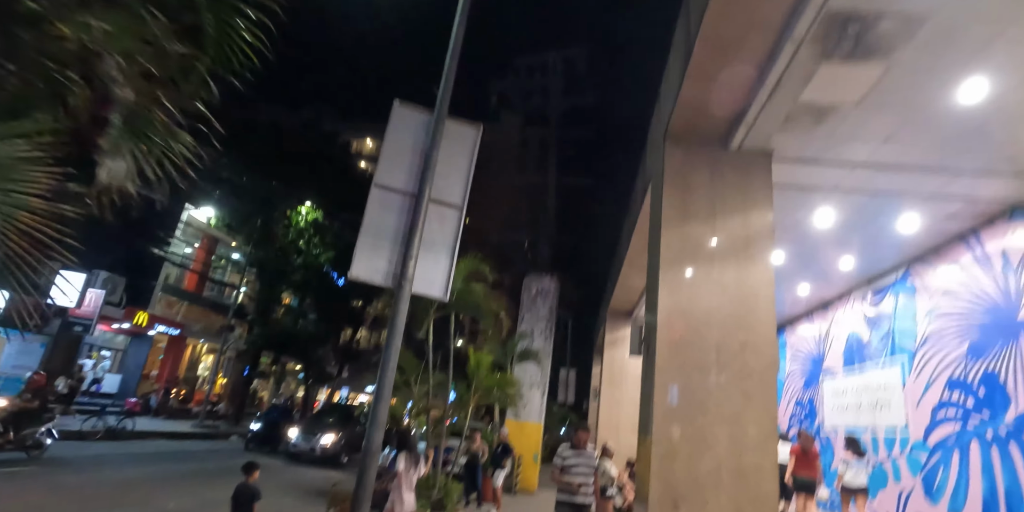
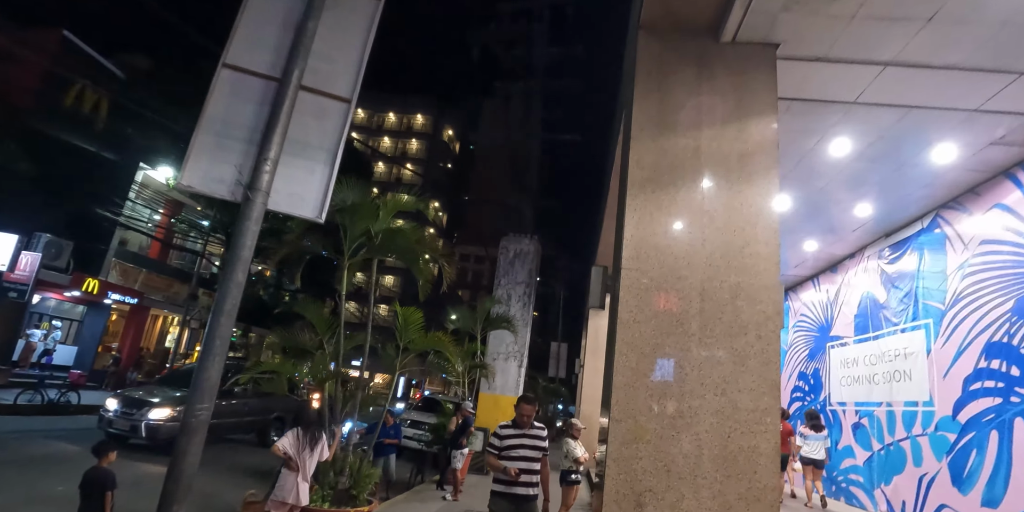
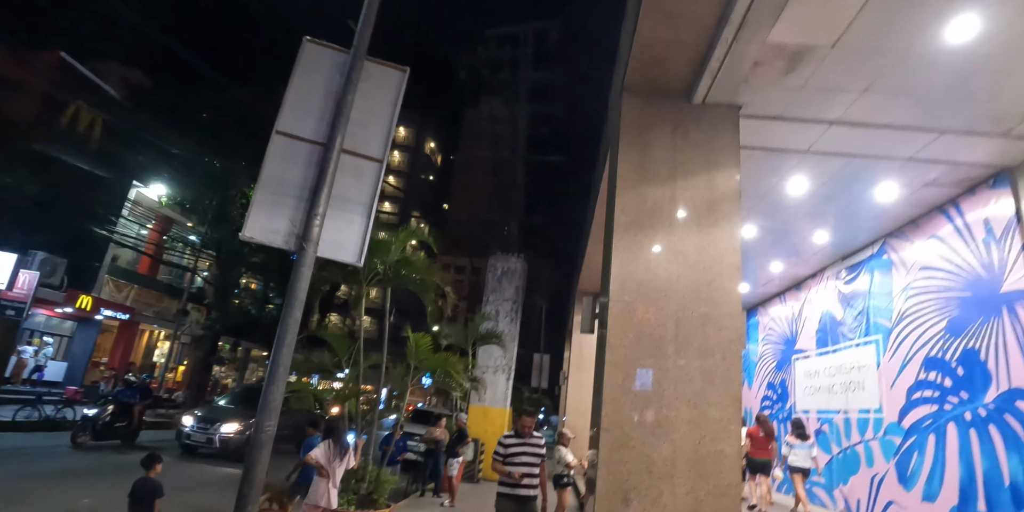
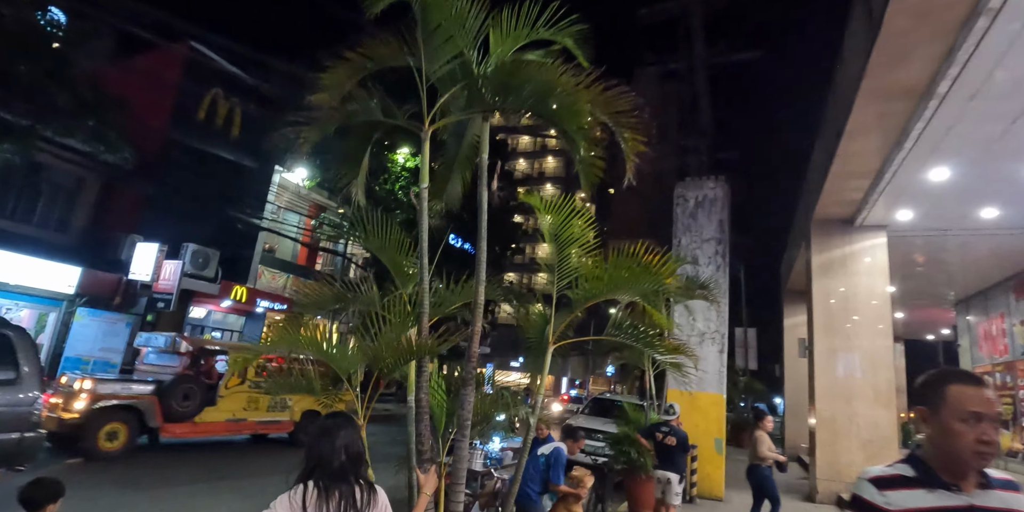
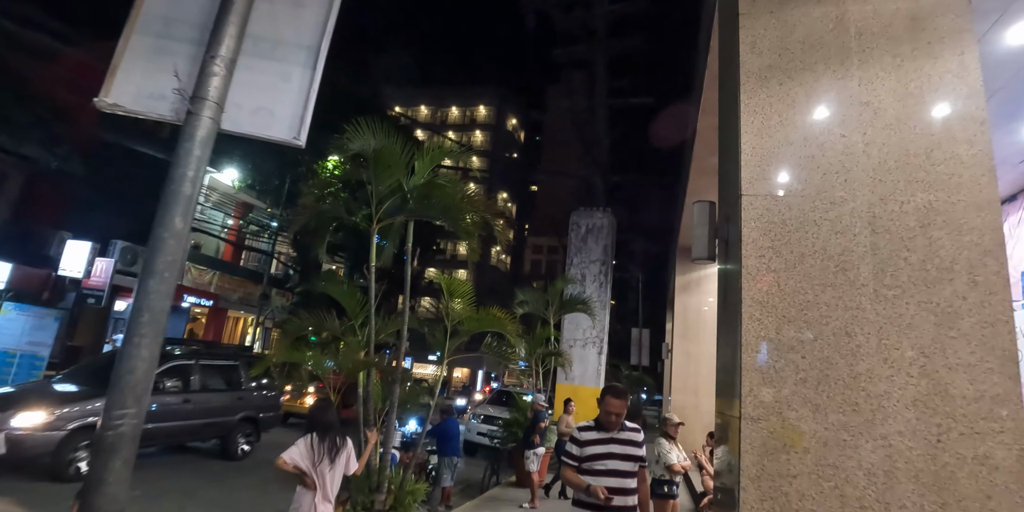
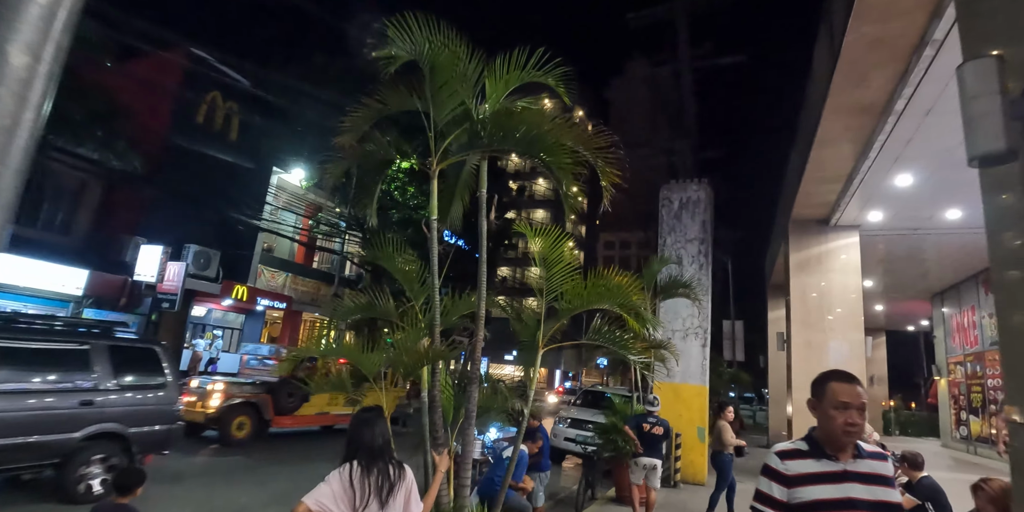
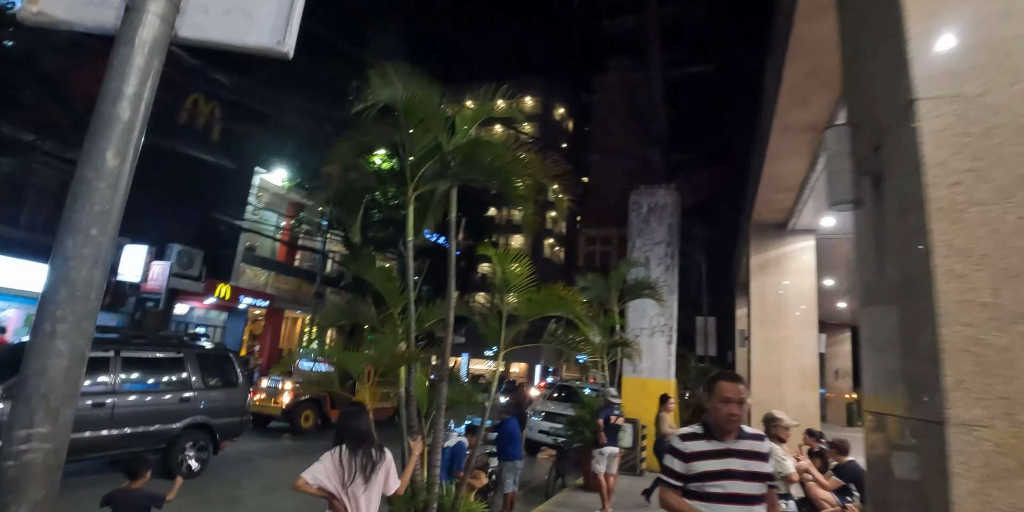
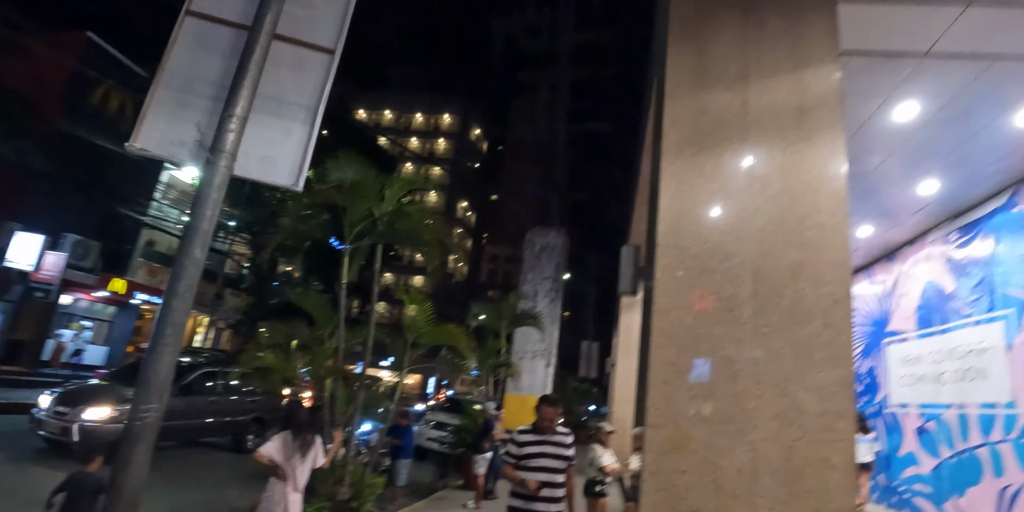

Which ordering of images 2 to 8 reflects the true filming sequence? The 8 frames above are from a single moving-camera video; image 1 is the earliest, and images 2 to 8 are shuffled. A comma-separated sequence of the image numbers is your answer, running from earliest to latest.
3, 2, 8, 5, 7, 6, 4
